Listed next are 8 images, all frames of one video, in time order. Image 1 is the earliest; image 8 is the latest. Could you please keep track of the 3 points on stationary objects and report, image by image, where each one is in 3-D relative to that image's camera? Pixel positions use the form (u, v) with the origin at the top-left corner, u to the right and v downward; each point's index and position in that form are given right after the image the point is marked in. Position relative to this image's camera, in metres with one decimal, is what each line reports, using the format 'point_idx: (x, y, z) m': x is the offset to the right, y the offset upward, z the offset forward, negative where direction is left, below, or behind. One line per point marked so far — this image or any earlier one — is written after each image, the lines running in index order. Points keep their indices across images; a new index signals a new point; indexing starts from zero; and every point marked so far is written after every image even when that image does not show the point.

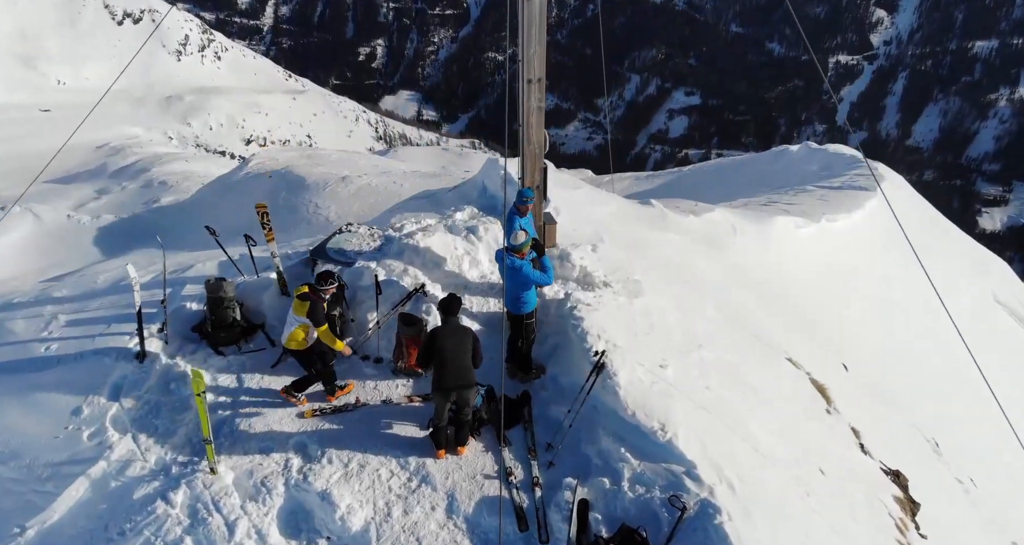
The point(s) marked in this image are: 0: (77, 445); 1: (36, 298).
0: (-4.3, -1.7, +7.2) m
1: (-6.2, -0.4, +9.6) m
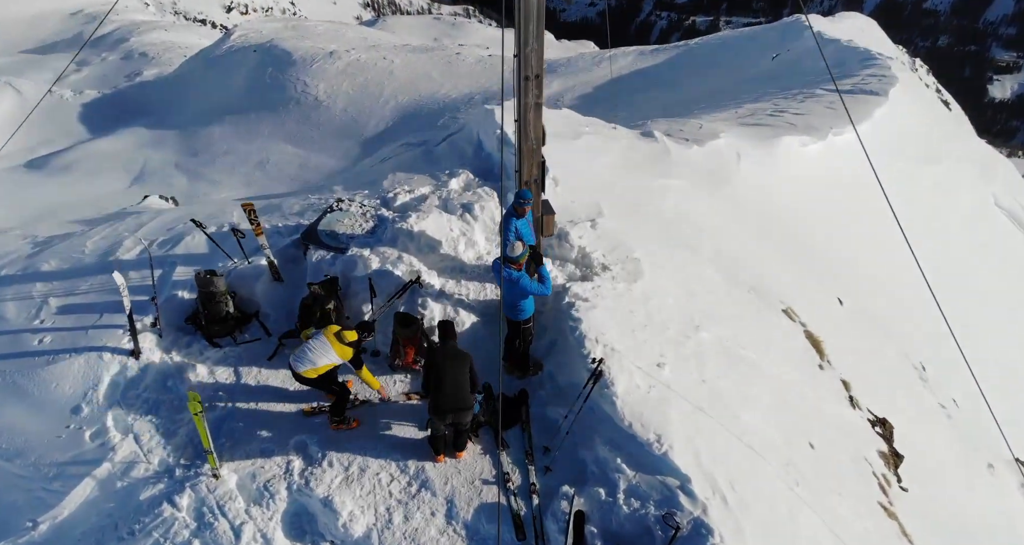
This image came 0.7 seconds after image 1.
0: (-4.3, -1.7, +7.3) m
1: (-6.2, 0.0, +9.4) m
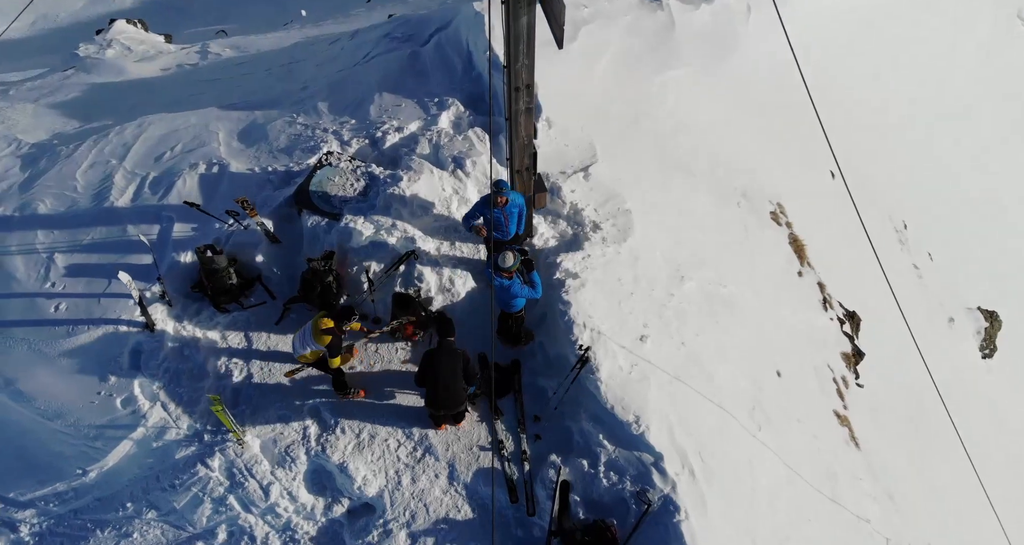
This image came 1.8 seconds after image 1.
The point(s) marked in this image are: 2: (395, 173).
0: (-4.4, -1.5, +8.0) m
1: (-6.3, +0.7, +9.5) m
2: (-1.5, +1.1, +9.0) m
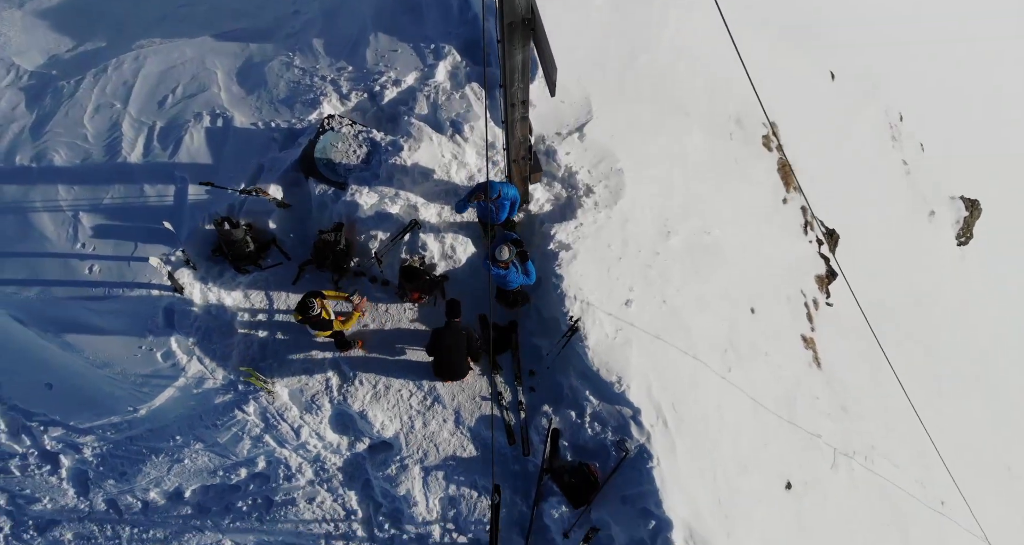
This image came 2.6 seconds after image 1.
0: (-4.4, -1.1, +9.0) m
1: (-6.4, +1.4, +9.9) m
2: (-1.5, +1.7, +9.4) m
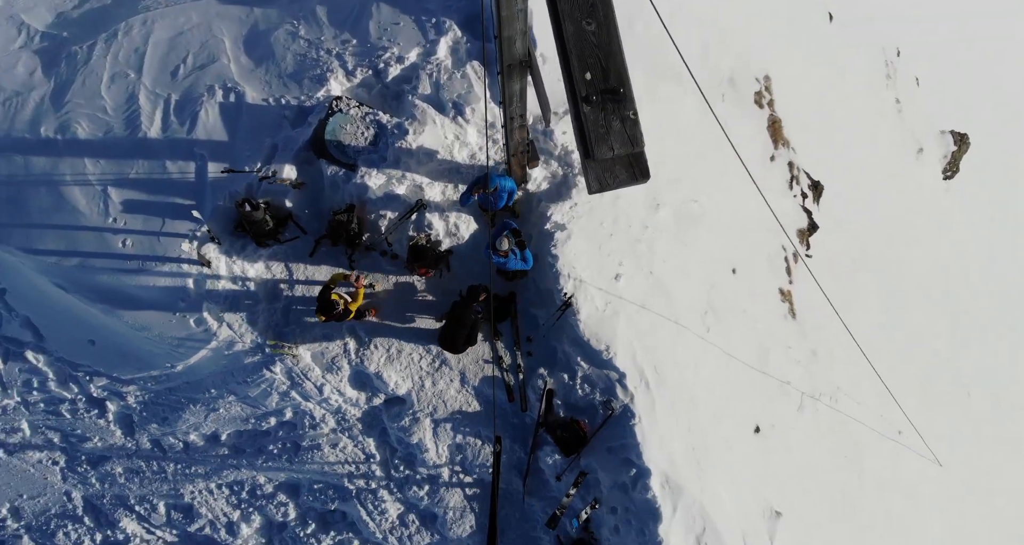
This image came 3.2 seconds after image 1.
0: (-4.4, -0.8, +10.0) m
1: (-6.4, +1.9, +10.4) m
2: (-1.5, +2.0, +9.9) m
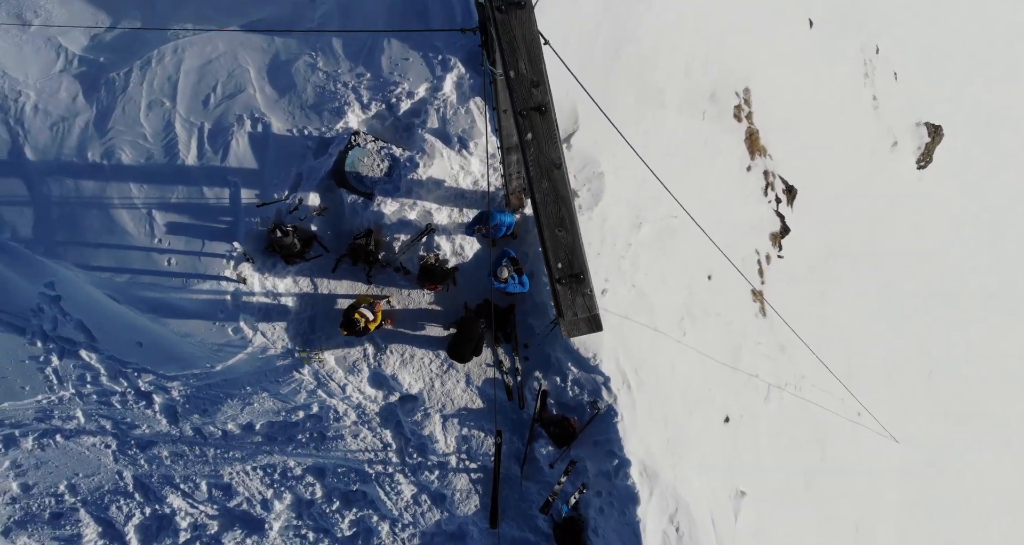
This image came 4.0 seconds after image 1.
0: (-4.4, -1.0, +11.3) m
1: (-6.4, +1.7, +11.6) m
2: (-1.5, +1.8, +11.1) m
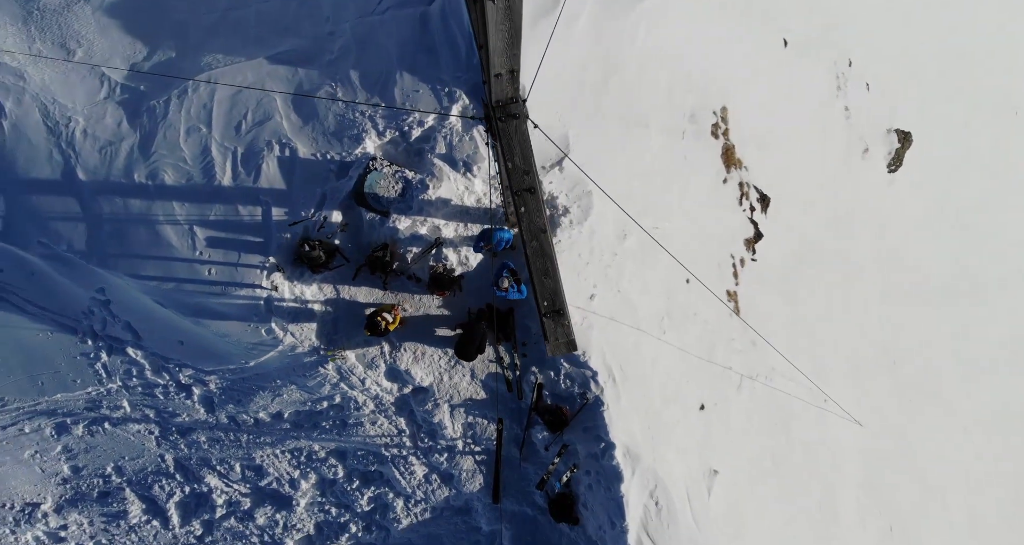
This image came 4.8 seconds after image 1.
0: (-4.5, -1.1, +12.9) m
1: (-6.4, +1.5, +13.1) m
2: (-1.6, +1.7, +12.6) m
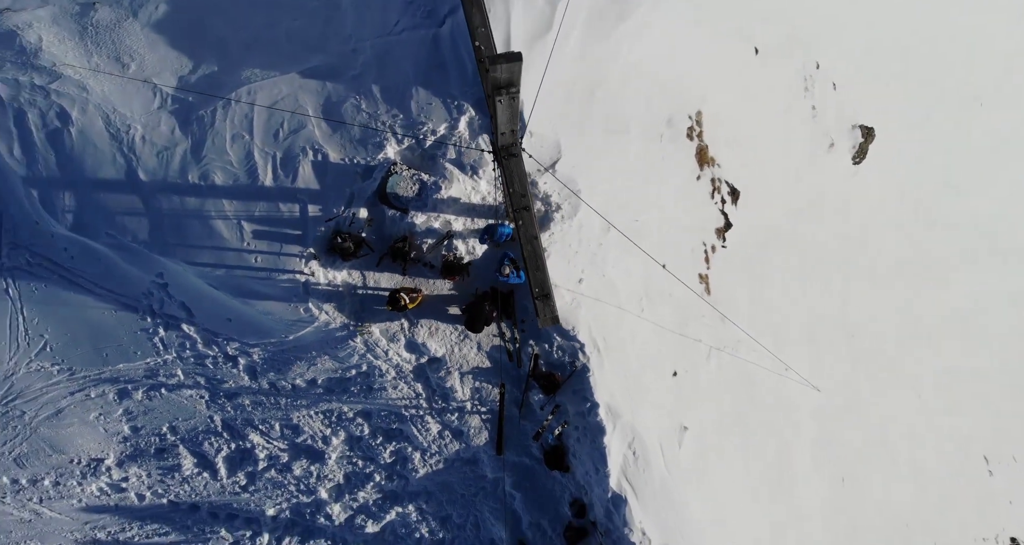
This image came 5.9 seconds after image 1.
0: (-4.4, -0.9, +15.2) m
1: (-6.4, +1.8, +15.4) m
2: (-1.6, +1.9, +14.8) m
